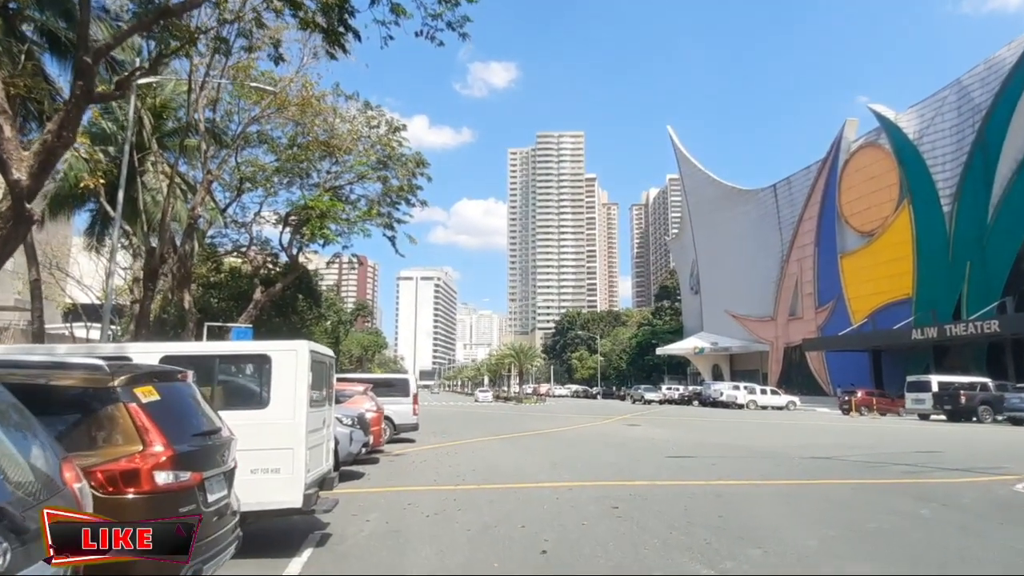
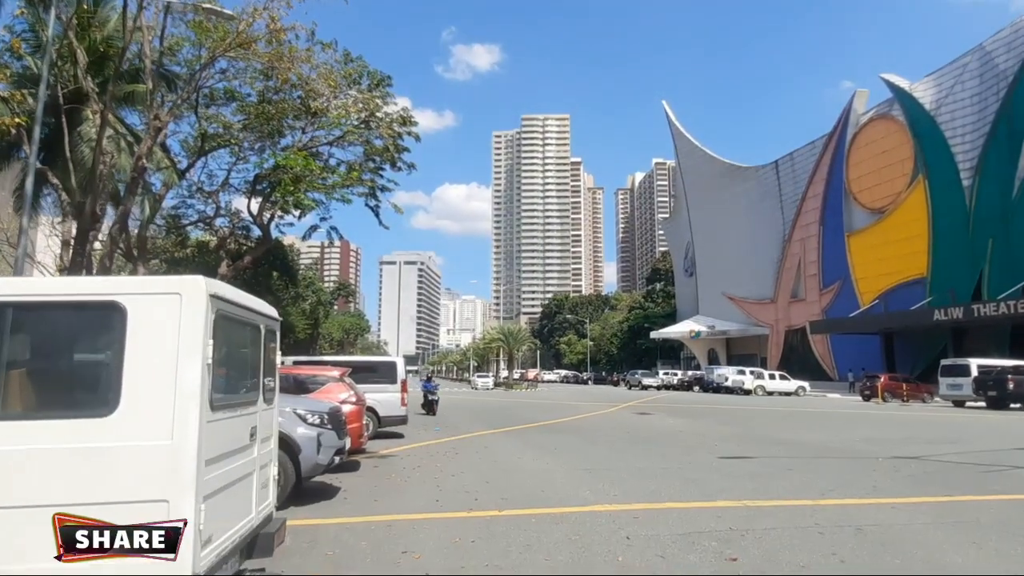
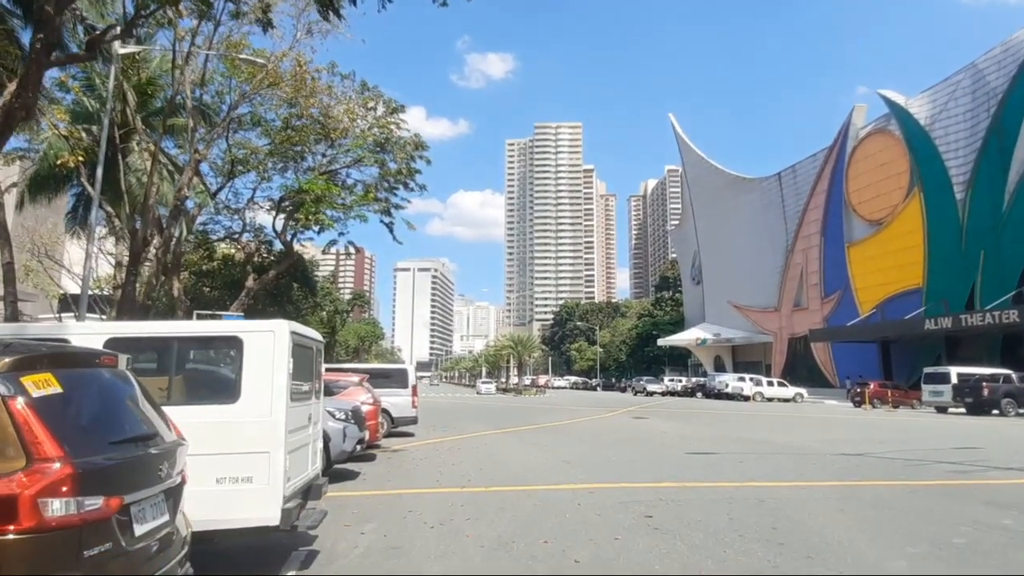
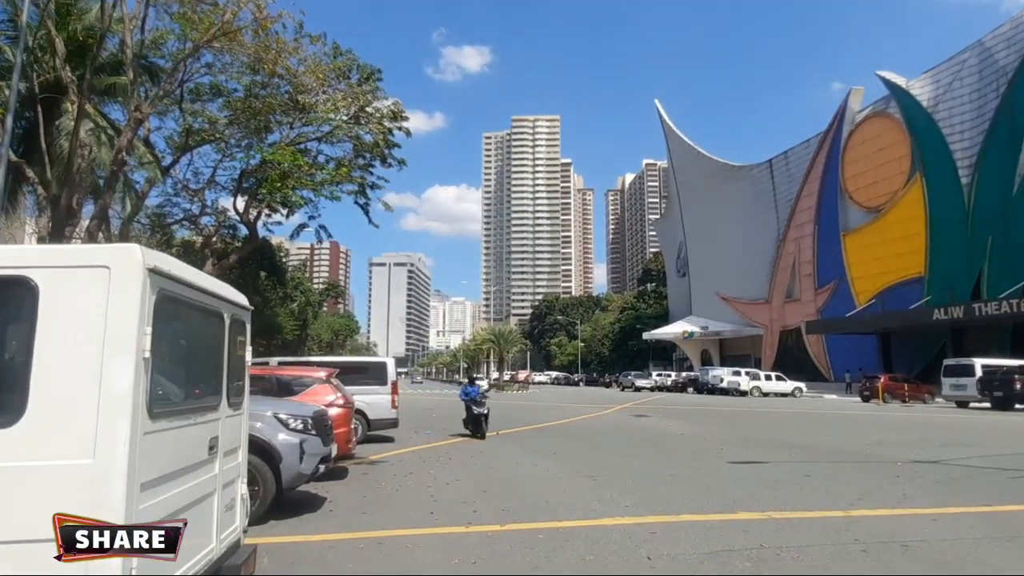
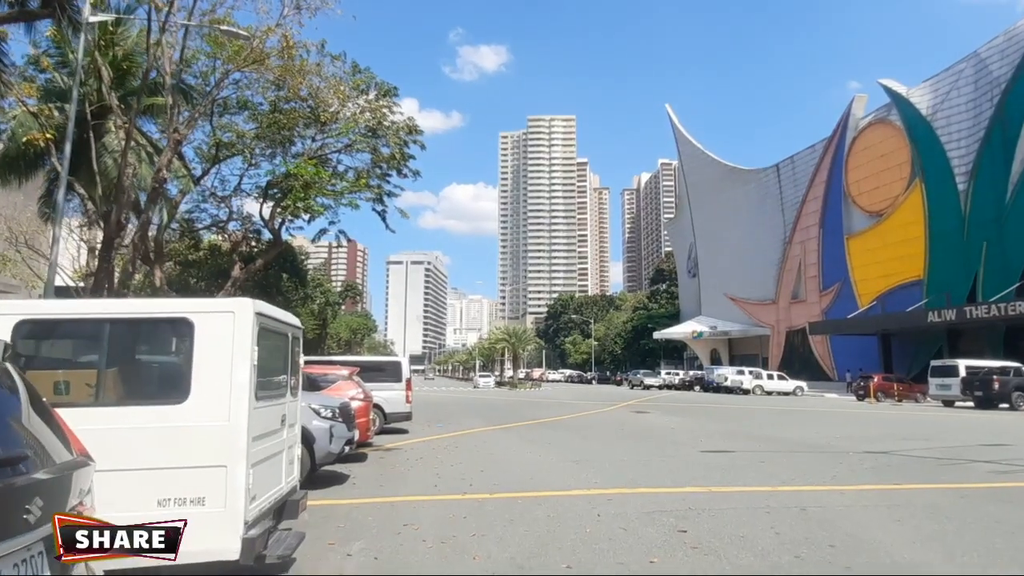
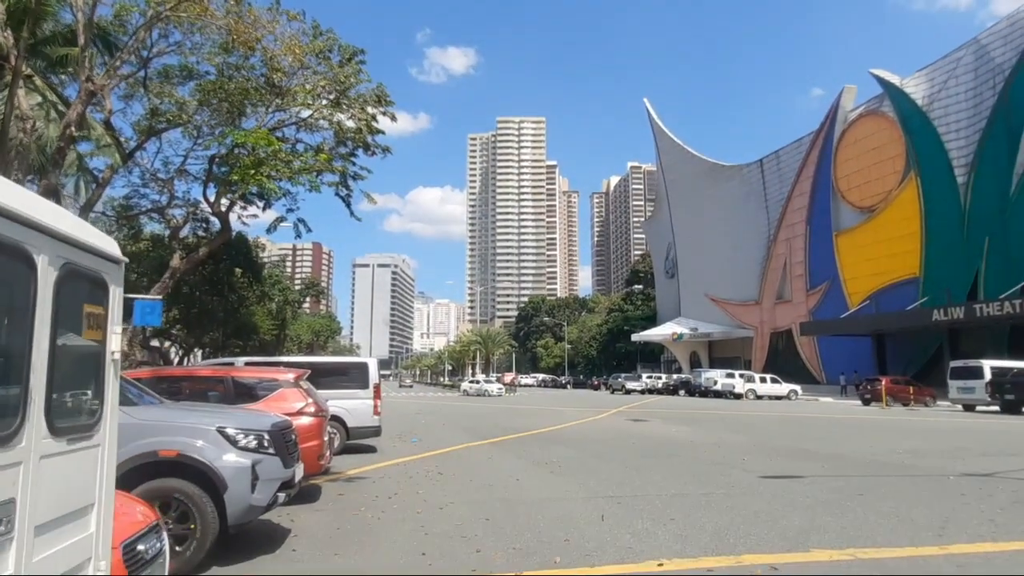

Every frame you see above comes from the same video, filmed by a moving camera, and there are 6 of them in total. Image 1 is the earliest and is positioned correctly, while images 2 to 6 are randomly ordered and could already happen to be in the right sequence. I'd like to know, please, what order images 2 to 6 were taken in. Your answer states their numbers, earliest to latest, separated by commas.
3, 5, 2, 4, 6
